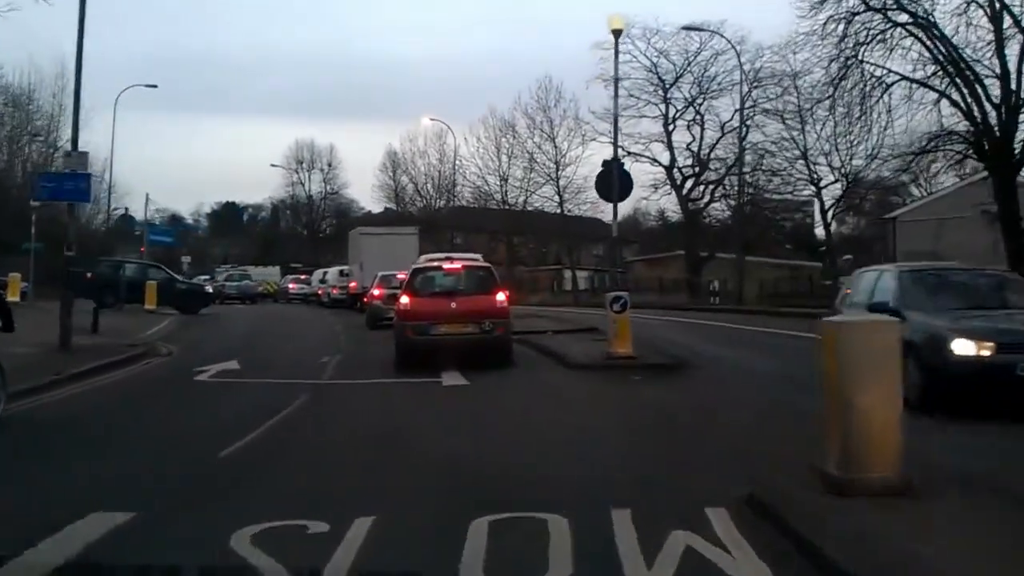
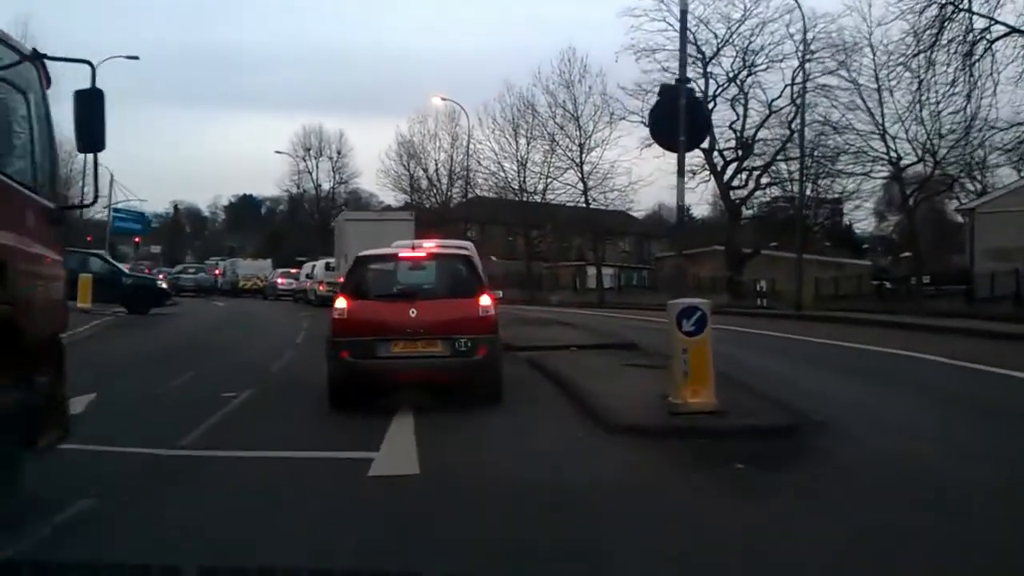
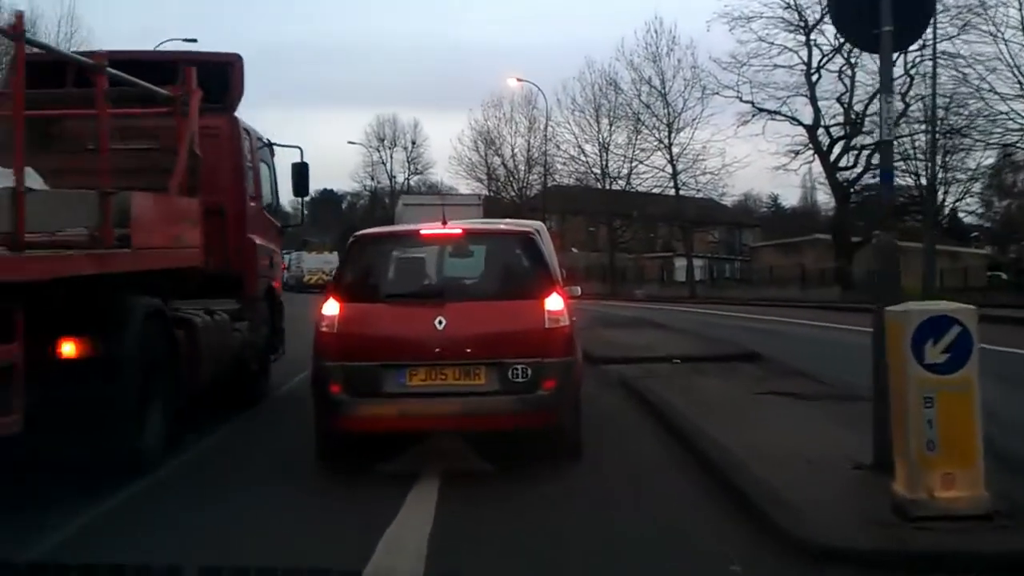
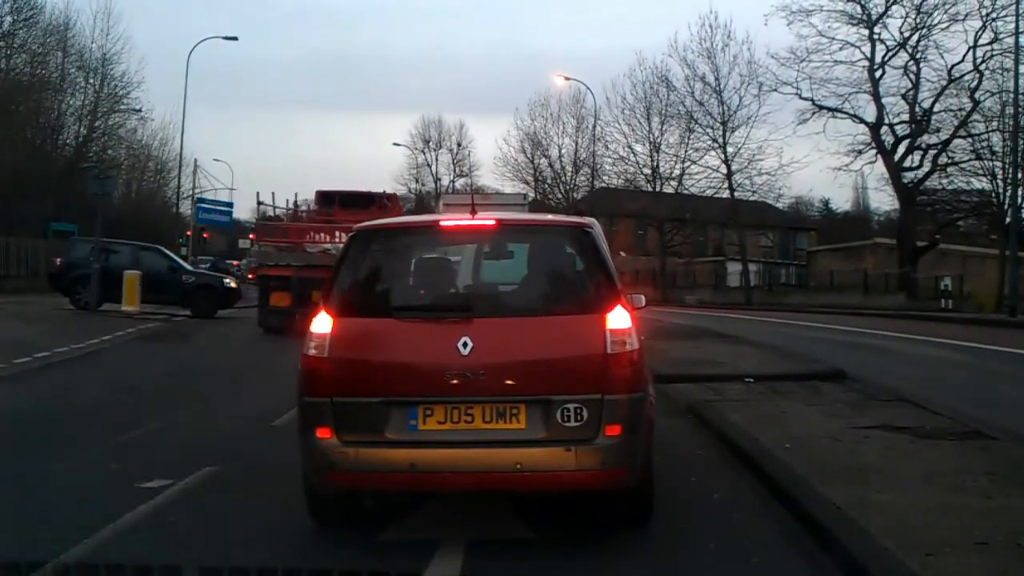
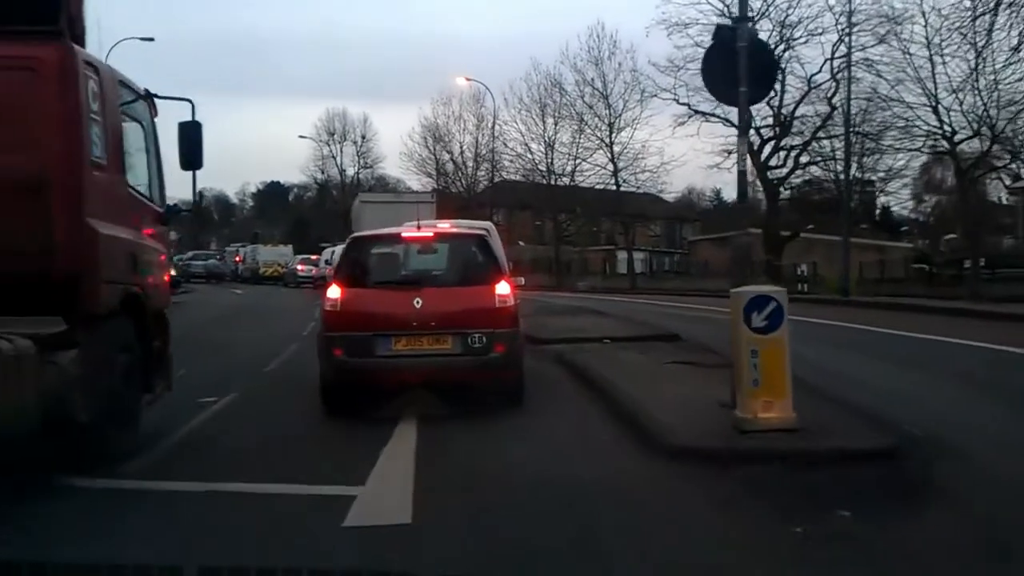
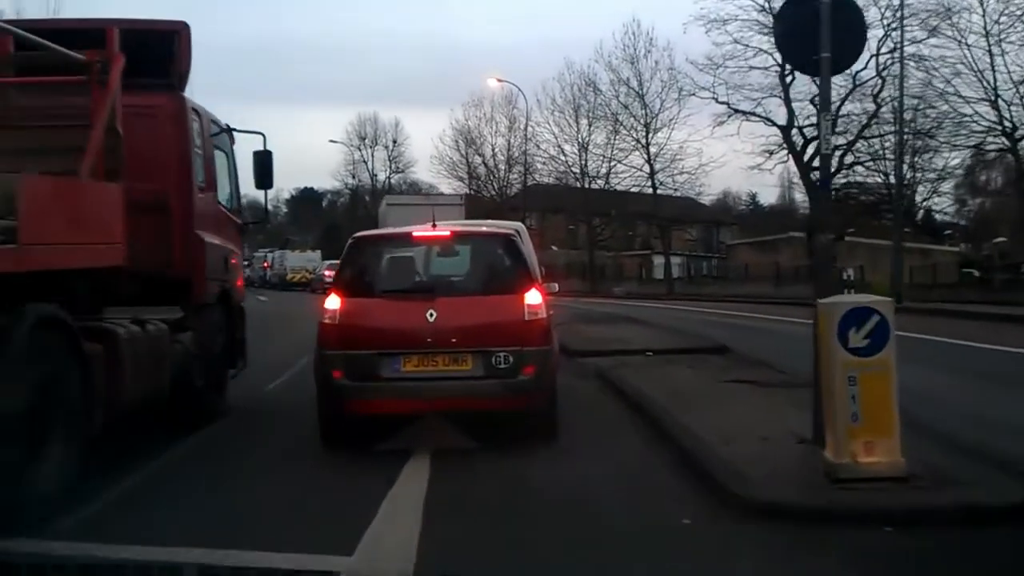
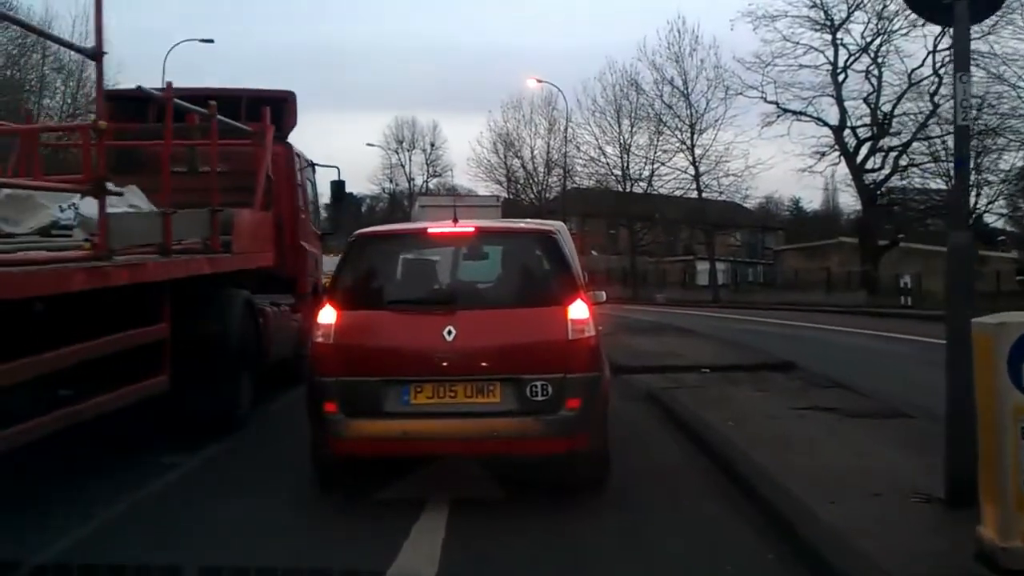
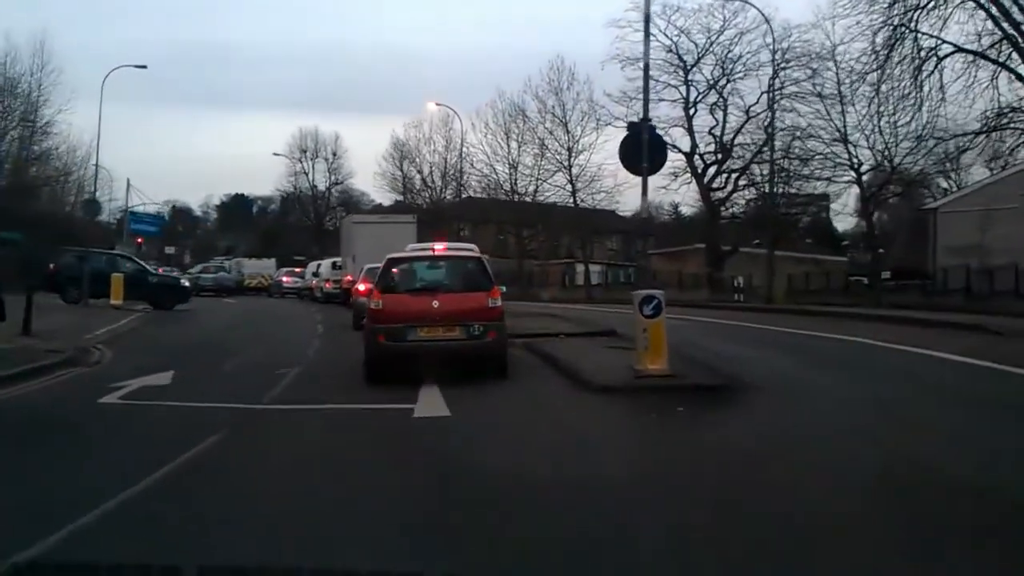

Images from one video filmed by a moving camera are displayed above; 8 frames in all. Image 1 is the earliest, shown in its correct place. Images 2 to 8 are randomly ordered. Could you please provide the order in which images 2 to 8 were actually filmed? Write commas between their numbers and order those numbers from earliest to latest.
8, 2, 5, 6, 3, 7, 4
